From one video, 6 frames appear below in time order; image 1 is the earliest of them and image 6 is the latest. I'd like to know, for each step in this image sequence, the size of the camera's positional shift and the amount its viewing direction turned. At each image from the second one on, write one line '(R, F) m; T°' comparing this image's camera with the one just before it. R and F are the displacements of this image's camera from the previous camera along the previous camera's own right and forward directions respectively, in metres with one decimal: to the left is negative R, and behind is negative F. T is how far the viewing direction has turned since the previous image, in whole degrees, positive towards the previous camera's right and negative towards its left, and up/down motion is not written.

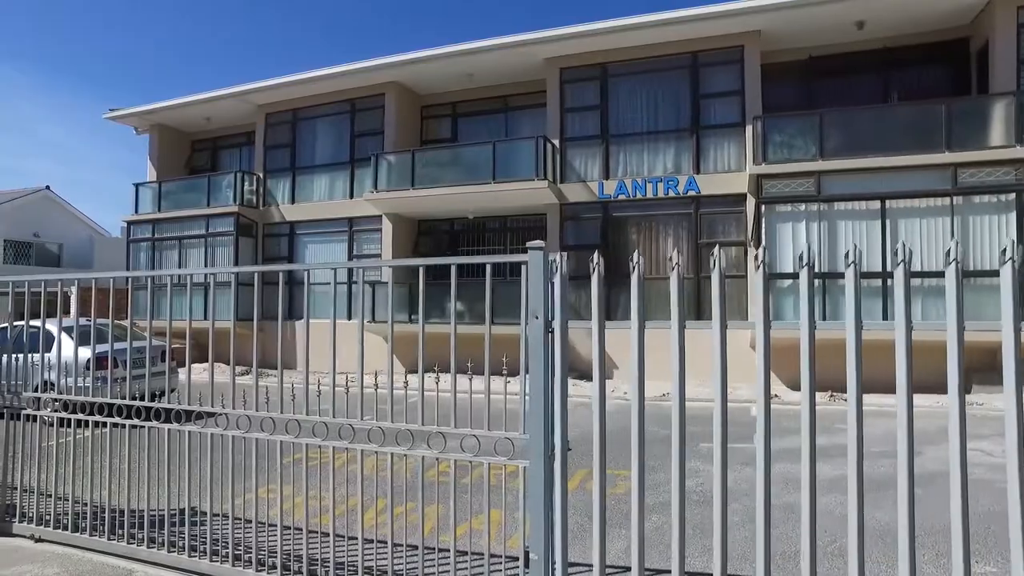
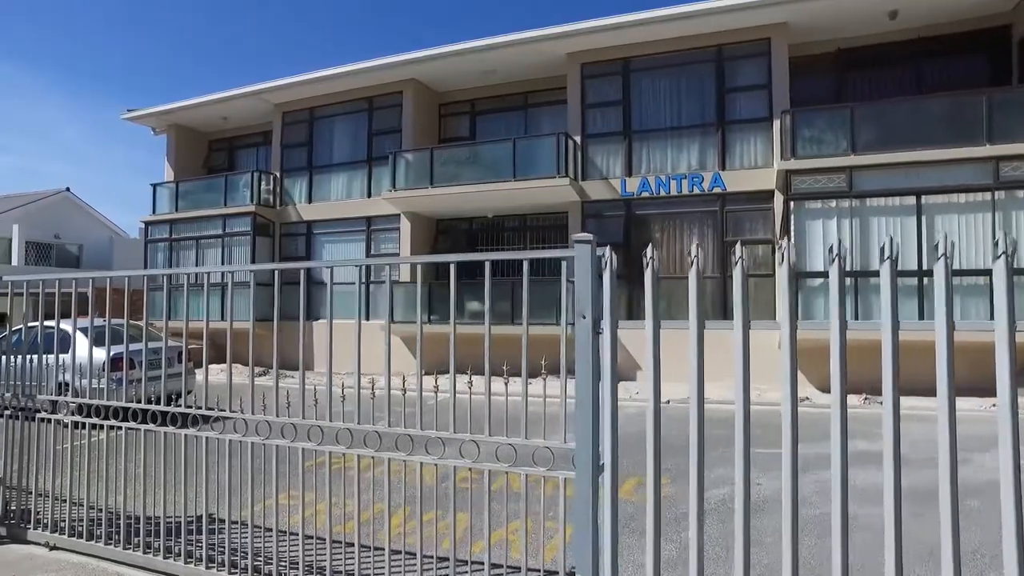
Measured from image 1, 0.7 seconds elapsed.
(-0.1, +0.3) m; -1°
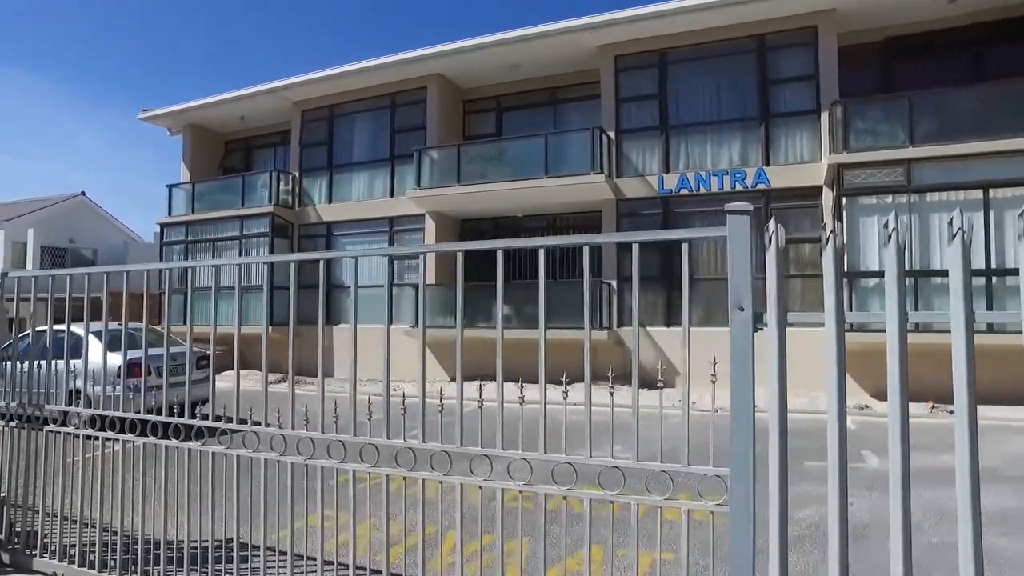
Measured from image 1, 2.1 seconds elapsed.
(-0.4, +0.7) m; -1°
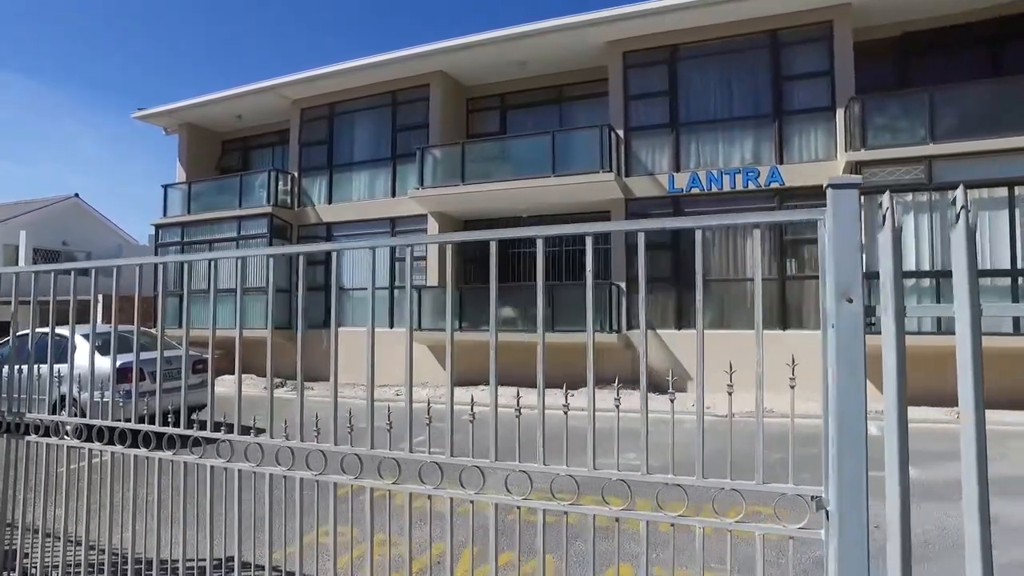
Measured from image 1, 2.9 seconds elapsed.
(-0.2, +0.4) m; 0°
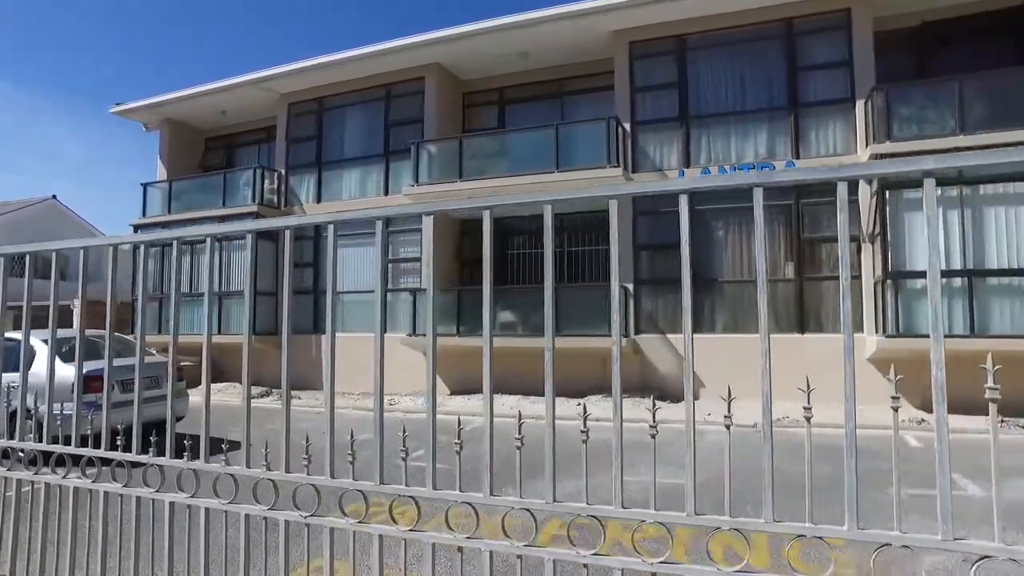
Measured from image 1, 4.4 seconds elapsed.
(-0.2, +0.8) m; +1°
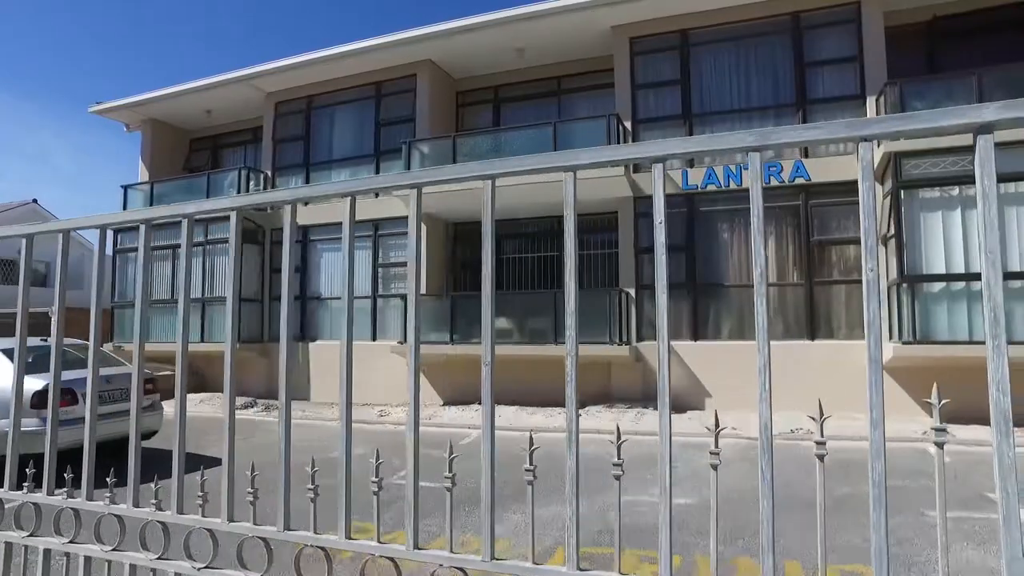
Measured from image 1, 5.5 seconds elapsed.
(-0.1, +0.6) m; +1°
